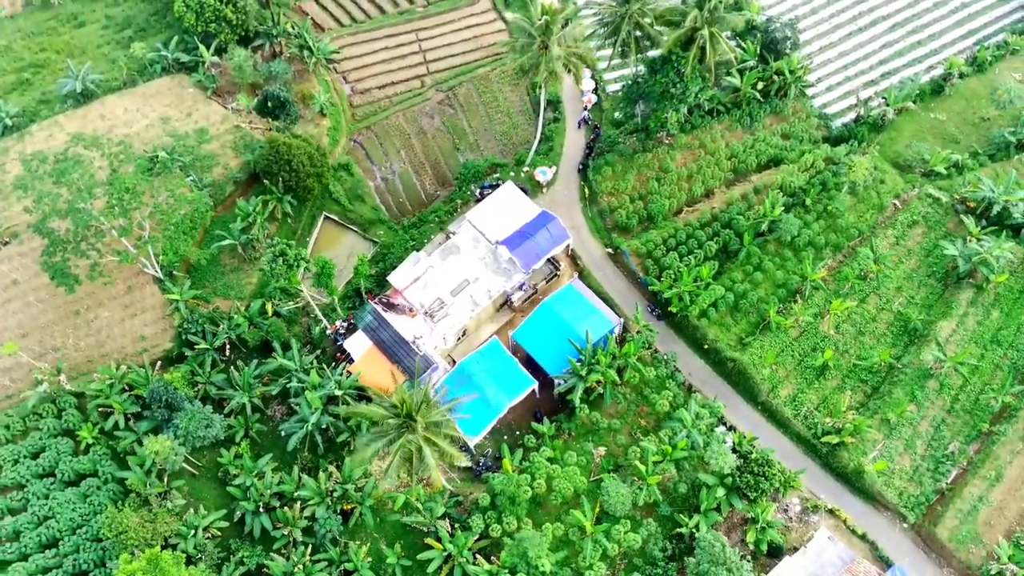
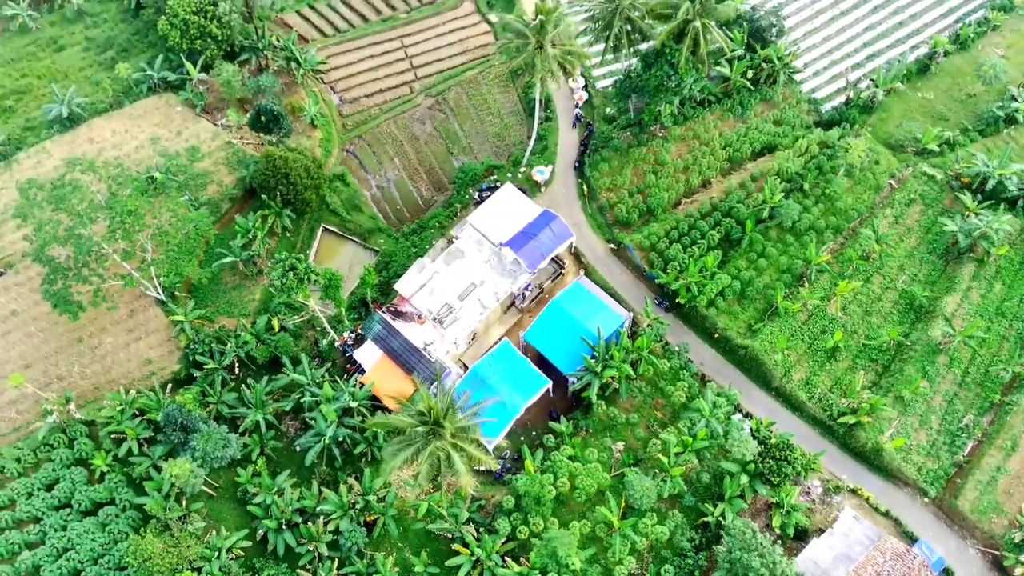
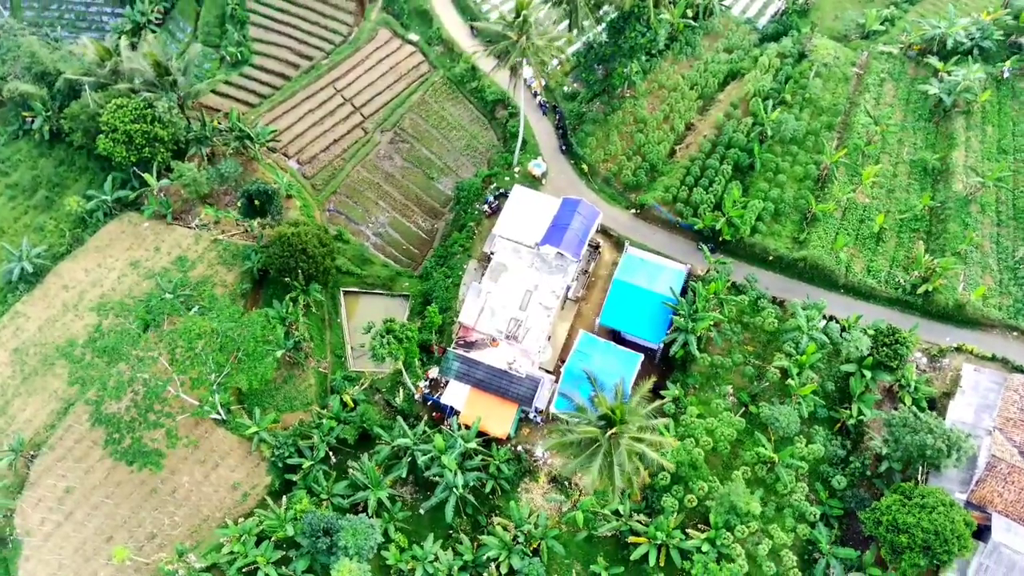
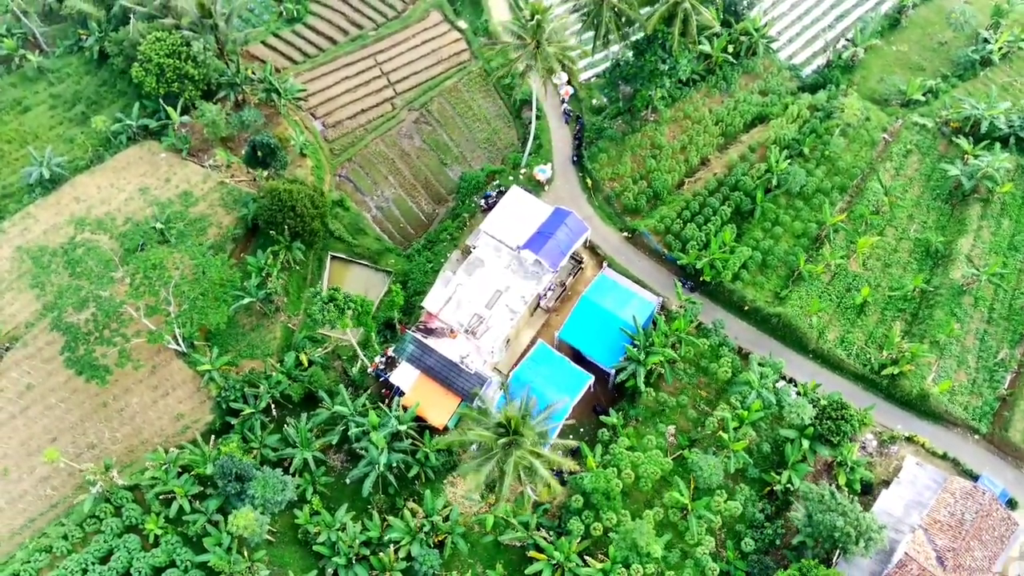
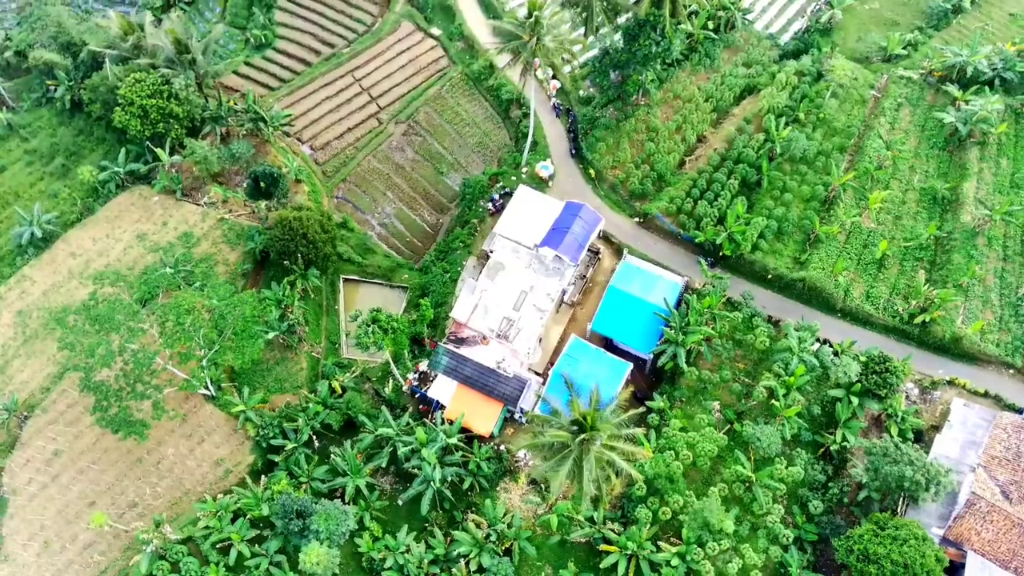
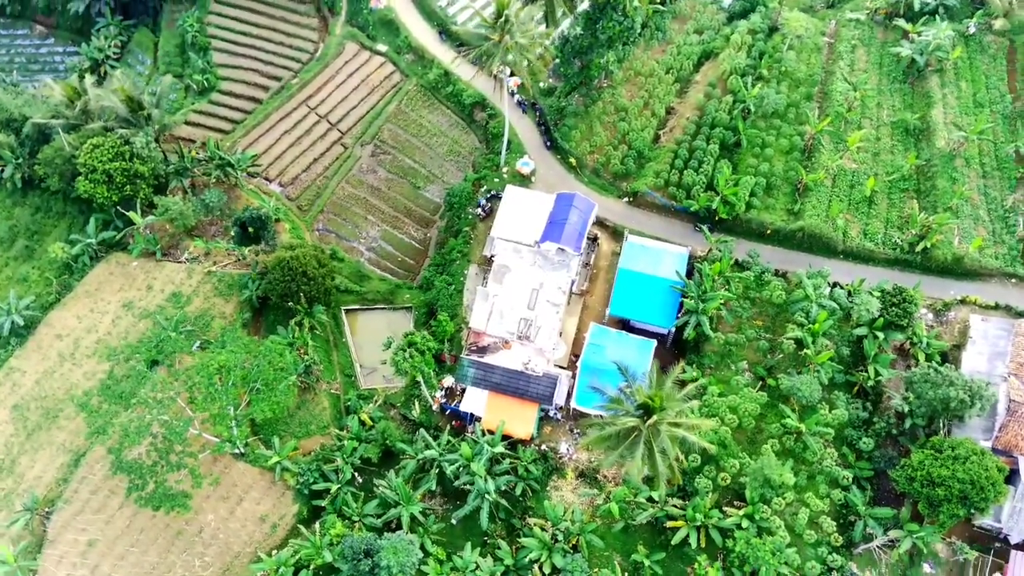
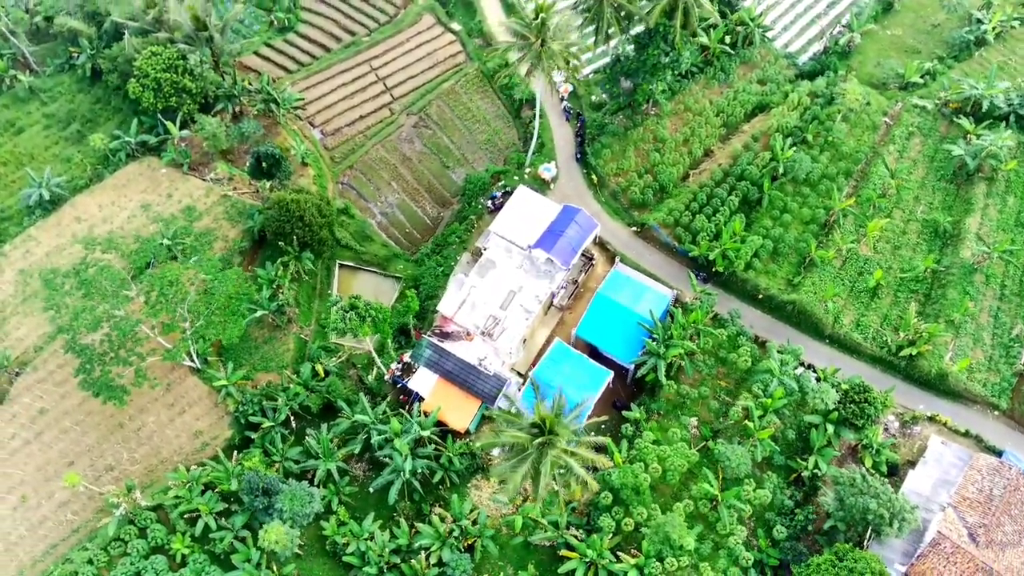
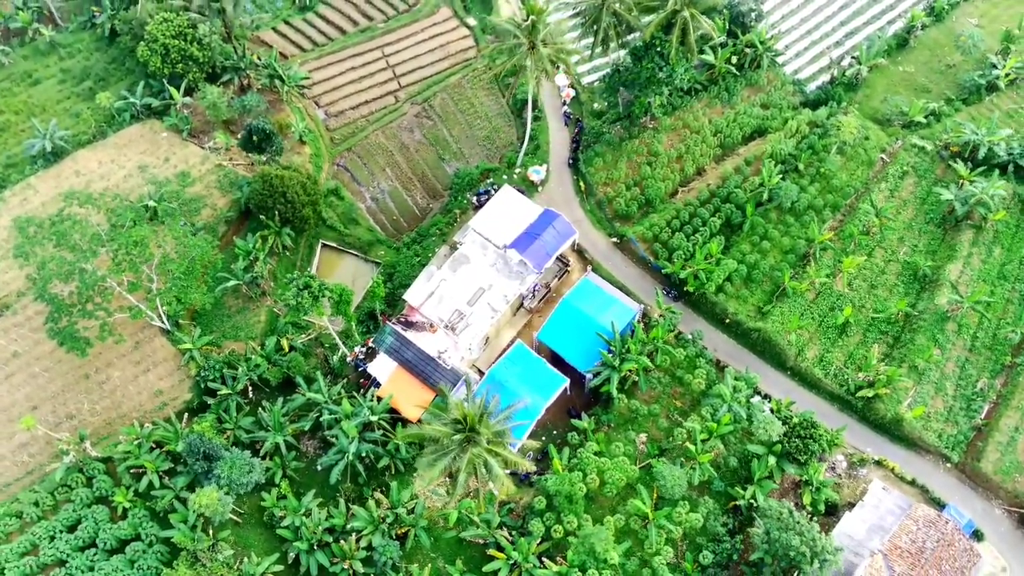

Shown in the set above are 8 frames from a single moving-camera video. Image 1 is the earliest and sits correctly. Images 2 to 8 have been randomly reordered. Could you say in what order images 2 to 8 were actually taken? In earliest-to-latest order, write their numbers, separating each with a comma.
2, 8, 4, 7, 5, 3, 6
